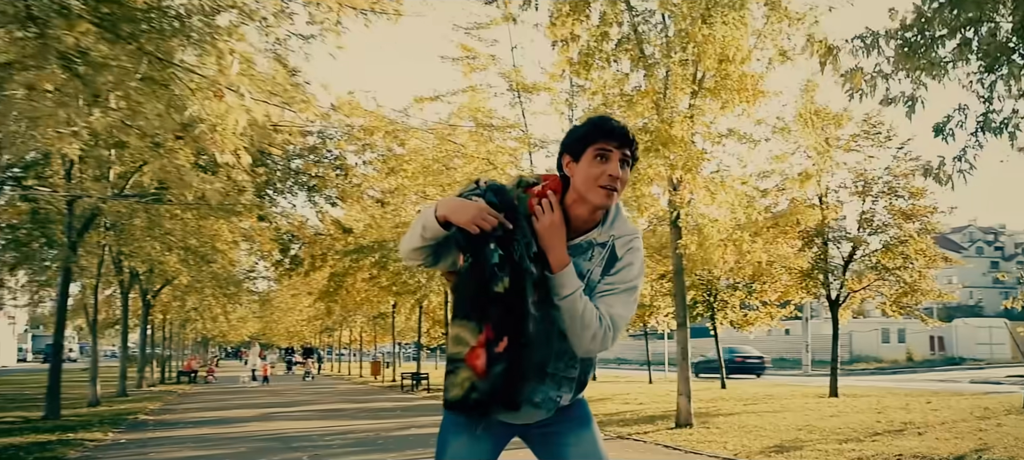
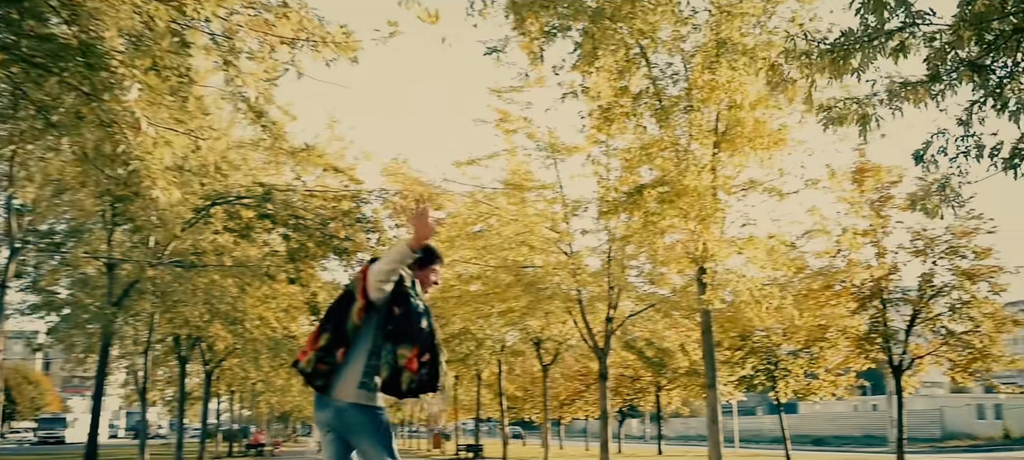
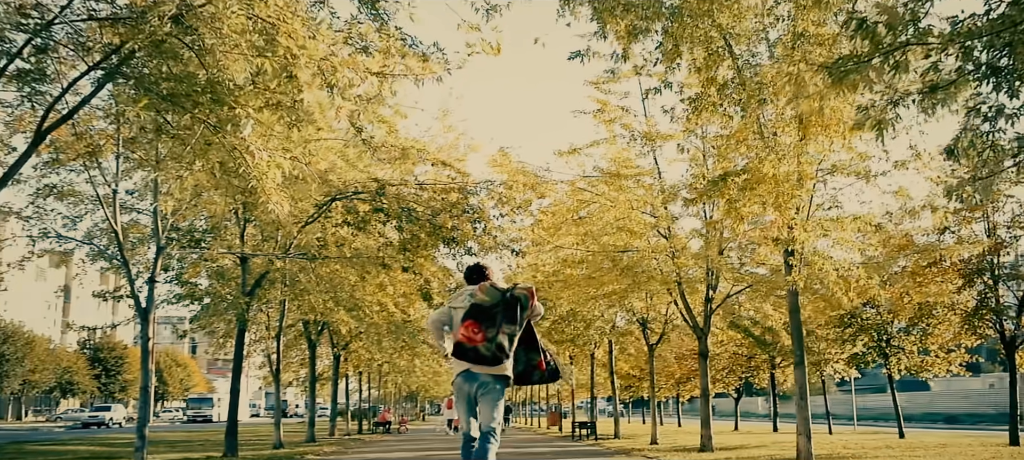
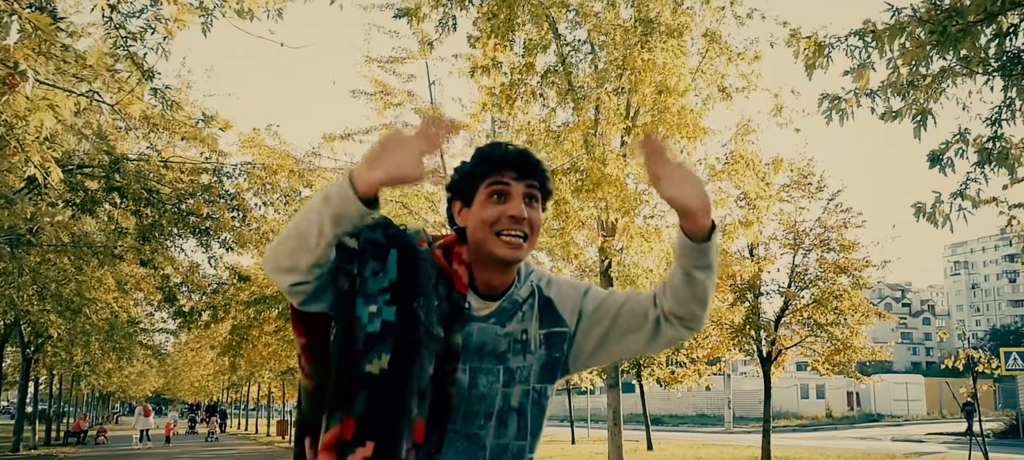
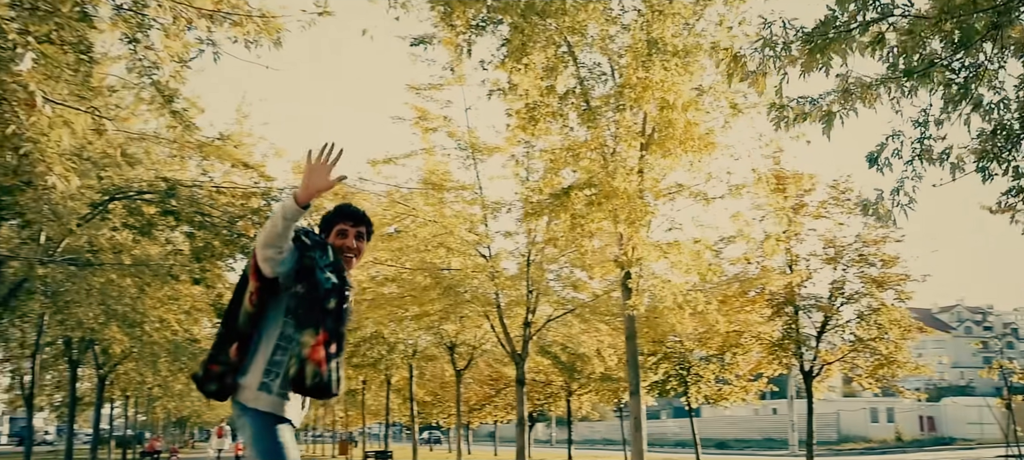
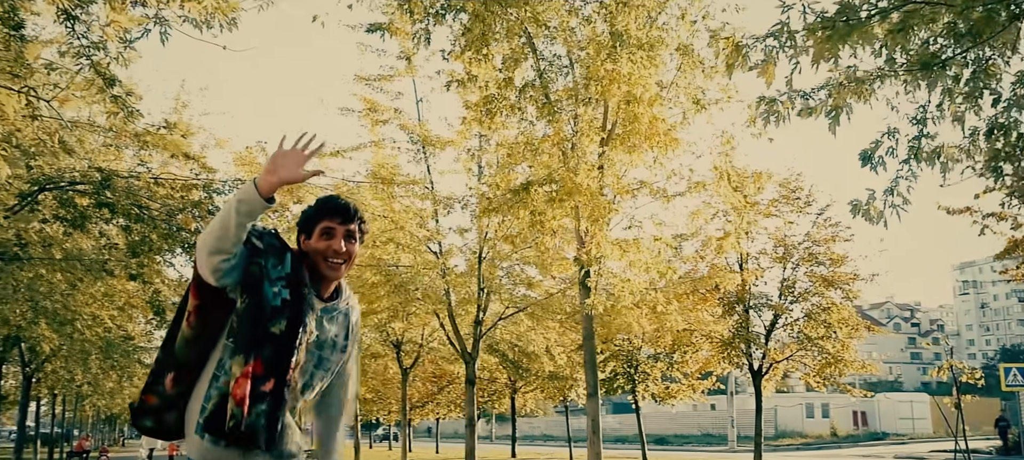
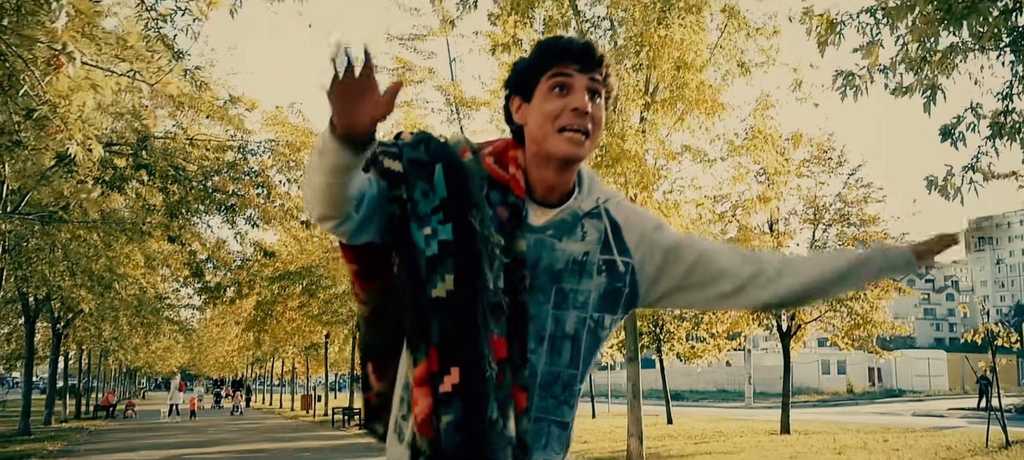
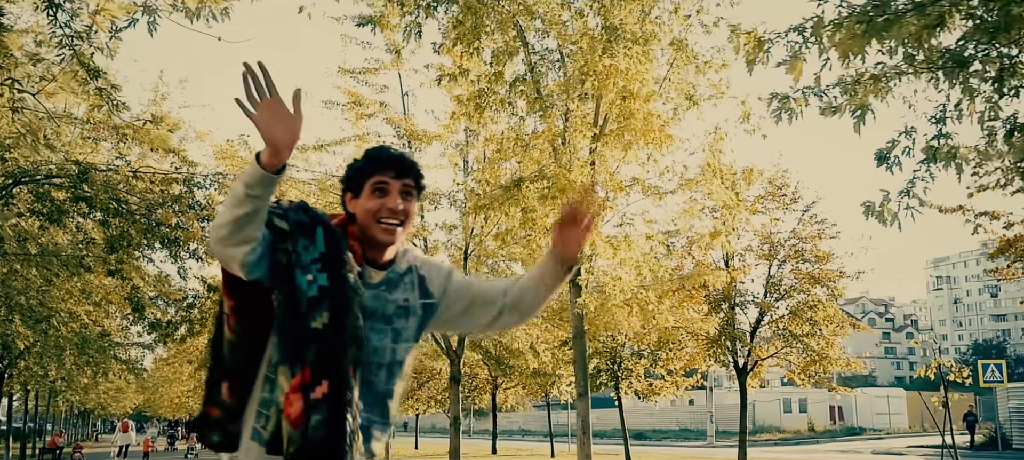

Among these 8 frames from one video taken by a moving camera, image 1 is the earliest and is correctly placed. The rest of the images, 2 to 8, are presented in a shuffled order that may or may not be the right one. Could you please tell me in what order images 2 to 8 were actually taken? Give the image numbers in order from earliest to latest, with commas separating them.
7, 4, 8, 6, 5, 2, 3
